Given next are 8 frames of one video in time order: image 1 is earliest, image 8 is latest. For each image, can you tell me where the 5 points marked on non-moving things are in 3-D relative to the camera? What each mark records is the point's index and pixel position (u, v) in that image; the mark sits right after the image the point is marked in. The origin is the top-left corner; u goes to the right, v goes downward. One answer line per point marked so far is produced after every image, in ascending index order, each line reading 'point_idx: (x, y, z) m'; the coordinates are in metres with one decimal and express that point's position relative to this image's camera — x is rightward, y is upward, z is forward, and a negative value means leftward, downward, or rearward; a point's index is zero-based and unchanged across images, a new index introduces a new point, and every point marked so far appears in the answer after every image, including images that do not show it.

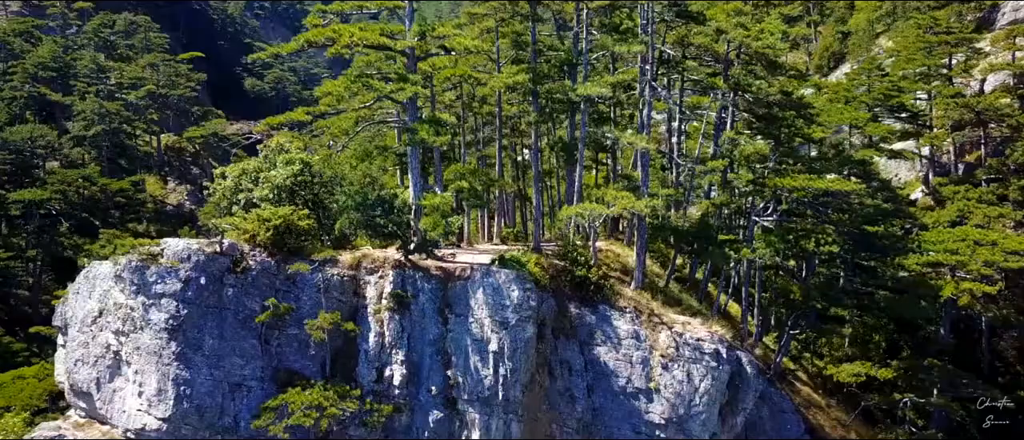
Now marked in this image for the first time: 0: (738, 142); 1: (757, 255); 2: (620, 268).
0: (+4.1, +1.3, +16.2) m
1: (+4.0, -0.7, +15.1) m
2: (+2.1, -1.2, +18.2) m
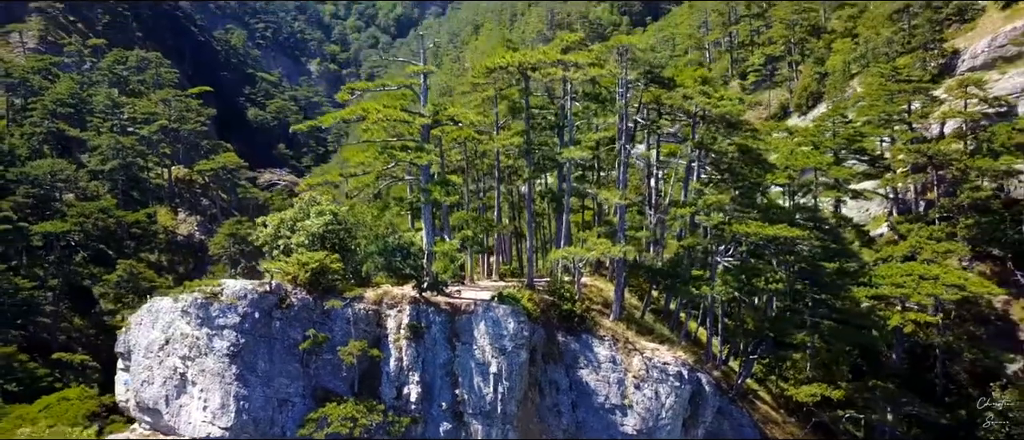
0: (+4.0, +0.5, +18.2) m
1: (+3.9, -1.5, +17.1) m
2: (+2.0, -2.0, +20.1) m
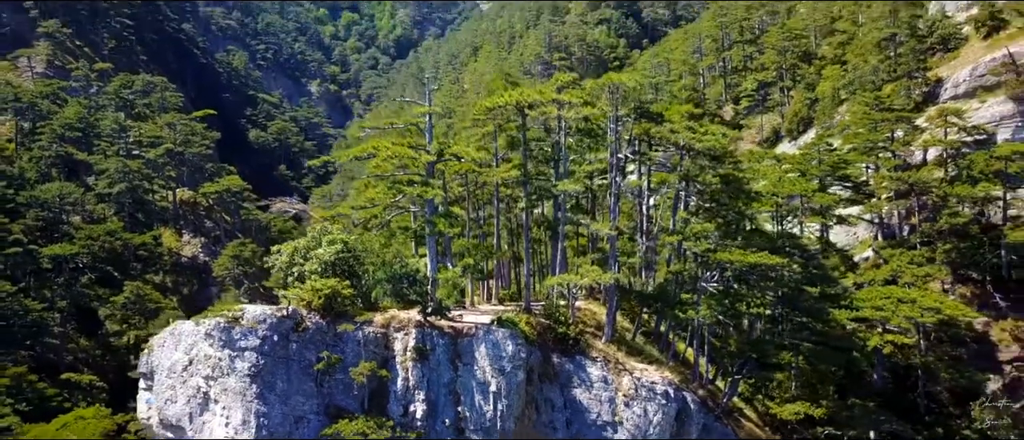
0: (+4.0, -0.1, +19.2) m
1: (+3.9, -2.1, +18.0) m
2: (+2.0, -2.7, +21.0) m
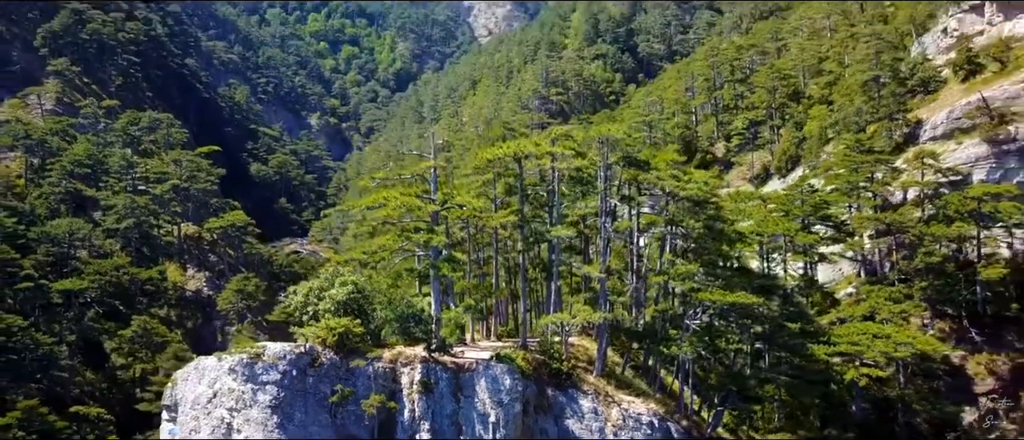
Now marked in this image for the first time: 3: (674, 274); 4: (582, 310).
0: (+3.9, -1.1, +20.4) m
1: (+3.9, -3.0, +19.1) m
2: (+1.9, -3.7, +22.1) m
3: (+3.8, -1.3, +20.2) m
4: (+1.6, -2.2, +19.8) m
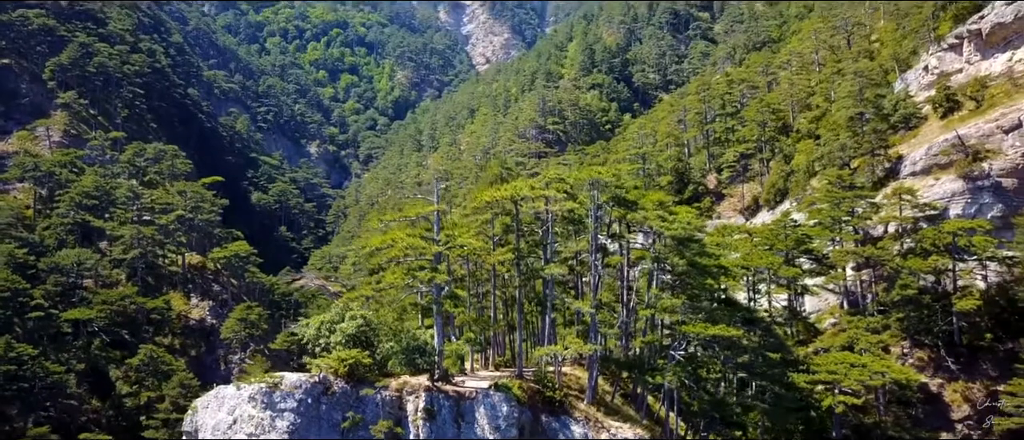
0: (+3.9, -2.0, +21.6) m
1: (+3.8, -3.9, +20.3) m
2: (+1.9, -4.6, +23.3) m
3: (+3.7, -2.2, +21.4) m
4: (+1.5, -3.1, +21.0) m
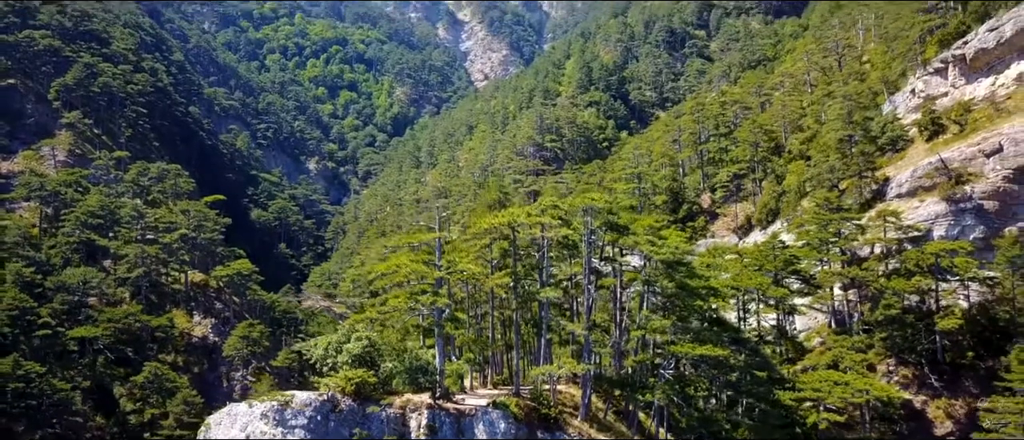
0: (+3.8, -2.6, +22.5) m
1: (+3.7, -4.5, +21.2) m
2: (+1.8, -5.3, +24.1) m
3: (+3.7, -2.9, +22.3) m
4: (+1.5, -3.7, +21.9) m
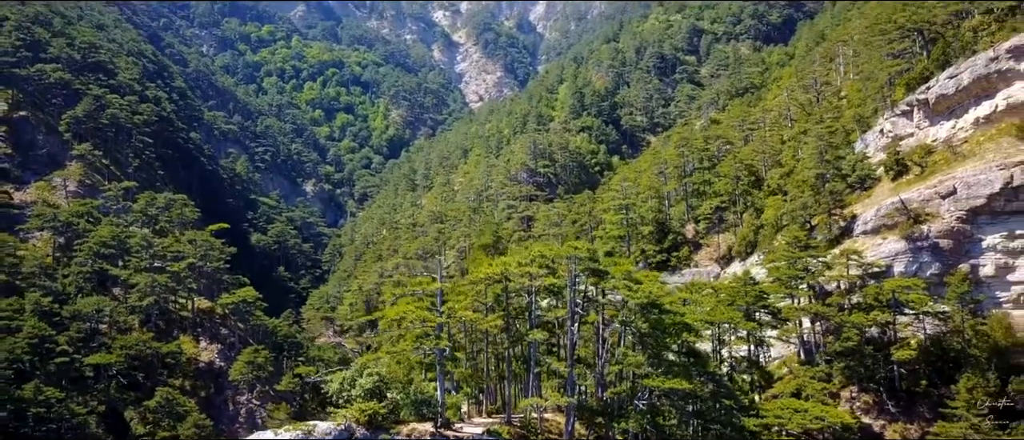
0: (+3.6, -3.9, +25.0) m
1: (+3.5, -5.7, +23.6) m
2: (+1.6, -6.6, +26.6) m
3: (+3.4, -4.2, +24.8) m
4: (+1.3, -5.0, +24.4) m
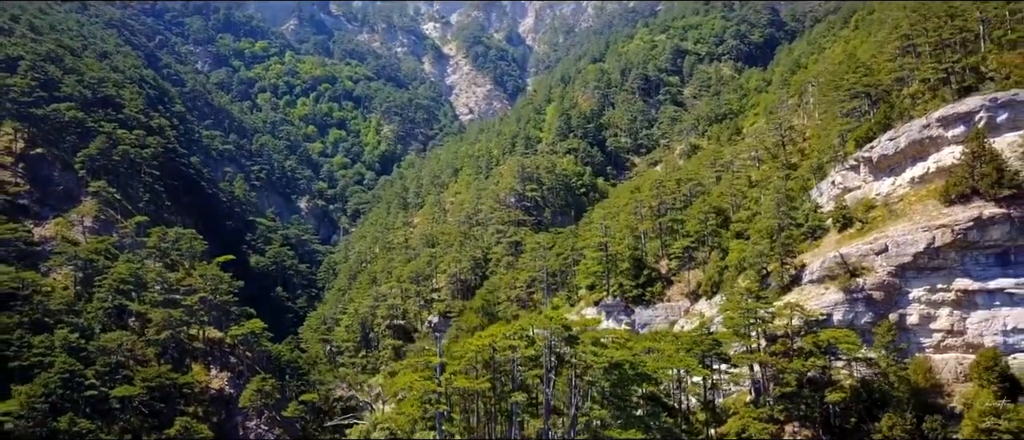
0: (+3.1, -6.4, +29.7) m
1: (+3.0, -8.2, +28.3) m
2: (+1.1, -9.1, +31.2) m
3: (+2.9, -6.6, +29.5) m
4: (+0.8, -7.4, +29.0) m
